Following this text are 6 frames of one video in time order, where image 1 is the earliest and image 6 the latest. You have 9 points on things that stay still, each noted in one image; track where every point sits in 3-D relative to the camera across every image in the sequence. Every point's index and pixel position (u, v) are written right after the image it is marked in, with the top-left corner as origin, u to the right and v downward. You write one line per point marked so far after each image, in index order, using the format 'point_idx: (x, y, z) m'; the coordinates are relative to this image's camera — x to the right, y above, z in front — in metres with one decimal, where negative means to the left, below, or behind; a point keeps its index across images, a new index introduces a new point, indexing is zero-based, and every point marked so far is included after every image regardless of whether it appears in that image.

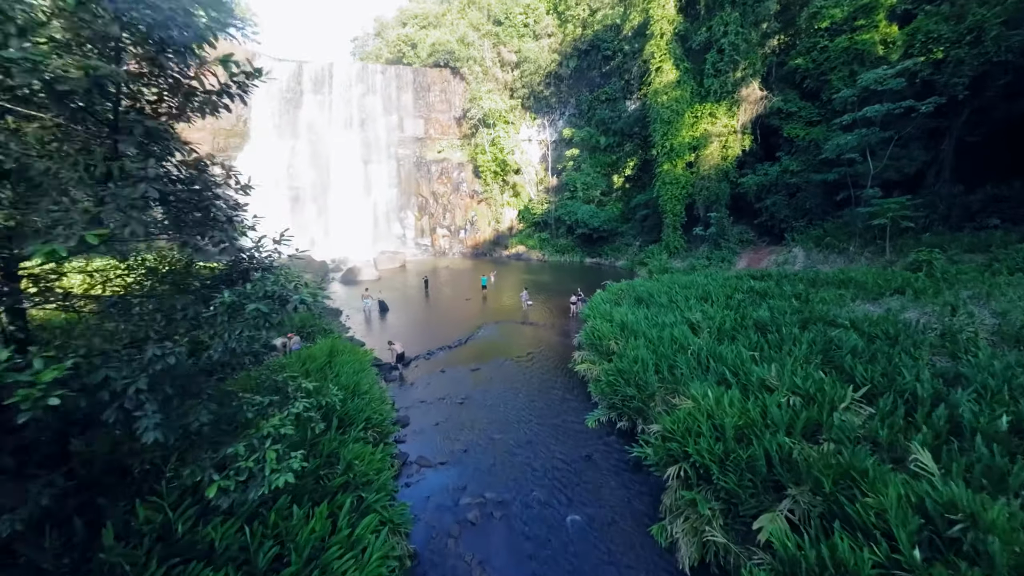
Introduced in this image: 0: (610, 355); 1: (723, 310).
0: (+3.3, -2.3, +13.8) m
1: (+7.8, -0.9, +15.2) m
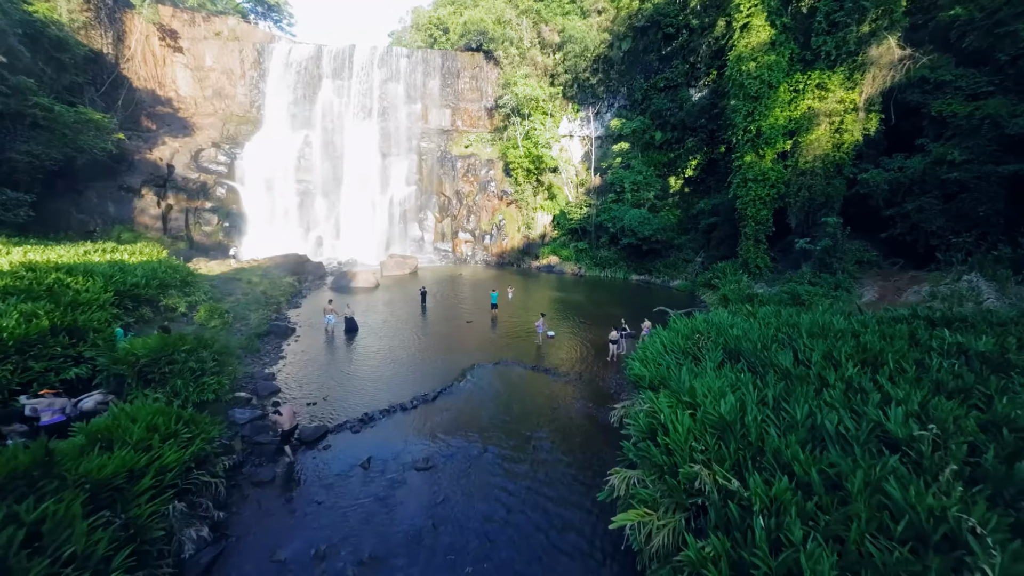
0: (+2.7, -3.2, +6.1) m
1: (+7.4, -2.0, +7.1) m
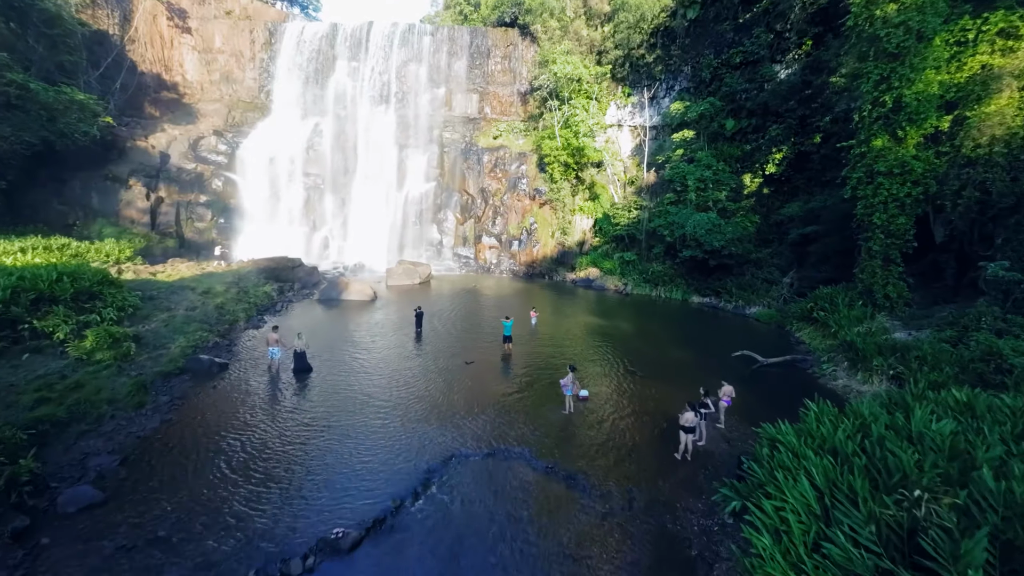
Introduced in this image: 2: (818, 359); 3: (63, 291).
0: (+1.9, -4.2, -0.1) m
1: (+6.7, -3.2, +0.4) m
2: (+11.8, -2.8, +15.7) m
3: (-14.1, -0.1, +12.9) m
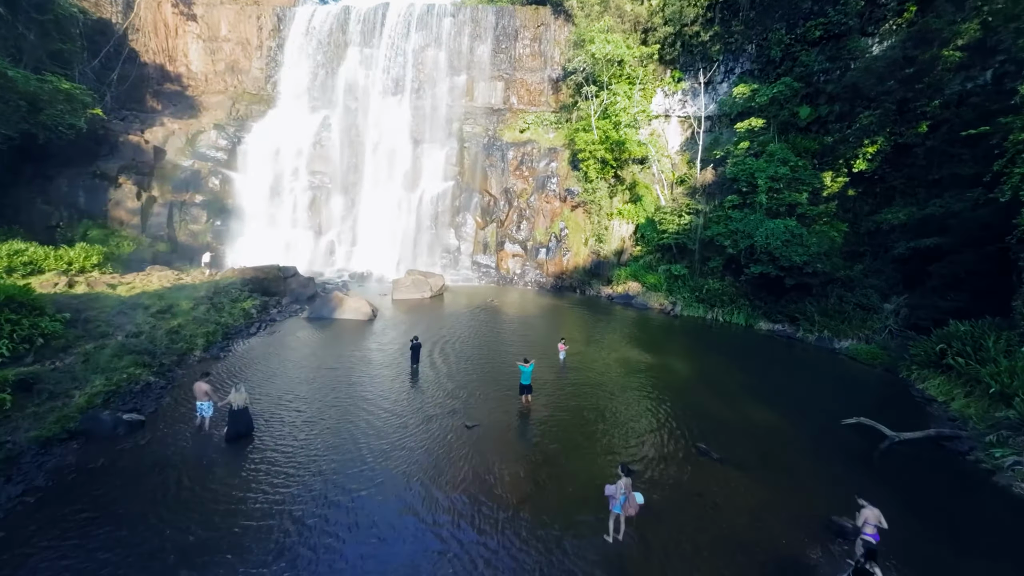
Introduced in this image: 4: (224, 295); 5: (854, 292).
0: (+1.3, -5.1, -4.4) m
1: (+6.1, -4.2, -4.2) m
2: (+12.4, -4.0, +10.7) m
3: (-13.7, -0.7, +9.7) m
4: (-13.1, -0.3, +18.6) m
5: (+16.4, -0.1, +19.5) m
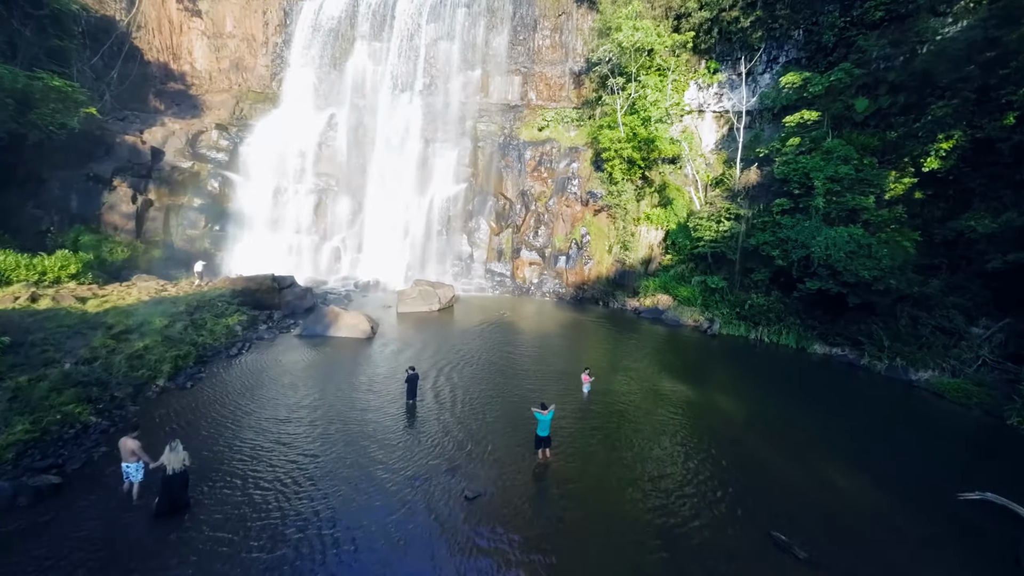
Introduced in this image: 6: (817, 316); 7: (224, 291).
0: (+0.9, -5.6, -6.8) m
1: (+5.8, -4.7, -6.8) m
2: (+12.6, -4.7, +7.8) m
3: (-13.4, -1.2, +7.9) m
4: (-12.5, -0.9, +16.7) m
5: (+17.1, -0.9, +16.4) m
6: (+14.6, -1.3, +19.4) m
7: (-13.2, -0.1, +18.7) m
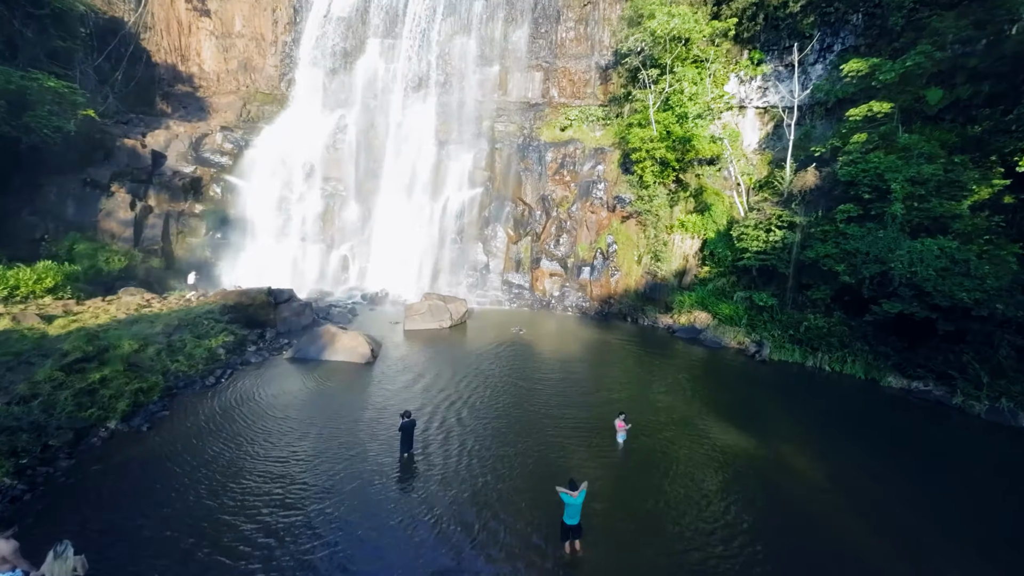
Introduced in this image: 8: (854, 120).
0: (+0.5, -6.0, -9.2) m
1: (+5.3, -5.2, -9.4) m
2: (+12.8, -5.4, +4.9) m
3: (-13.1, -1.7, +6.2) m
4: (-11.8, -1.5, +15.0) m
5: (+17.7, -1.7, +13.3) m
6: (+15.3, -2.2, +16.4) m
7: (-12.5, -0.8, +17.0) m
8: (+16.0, +7.8, +18.9) m
